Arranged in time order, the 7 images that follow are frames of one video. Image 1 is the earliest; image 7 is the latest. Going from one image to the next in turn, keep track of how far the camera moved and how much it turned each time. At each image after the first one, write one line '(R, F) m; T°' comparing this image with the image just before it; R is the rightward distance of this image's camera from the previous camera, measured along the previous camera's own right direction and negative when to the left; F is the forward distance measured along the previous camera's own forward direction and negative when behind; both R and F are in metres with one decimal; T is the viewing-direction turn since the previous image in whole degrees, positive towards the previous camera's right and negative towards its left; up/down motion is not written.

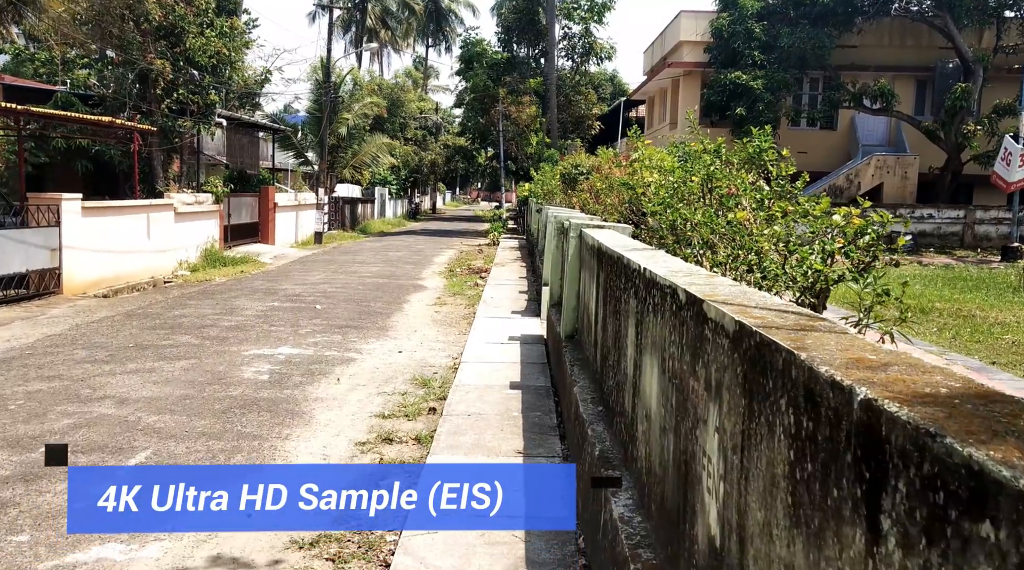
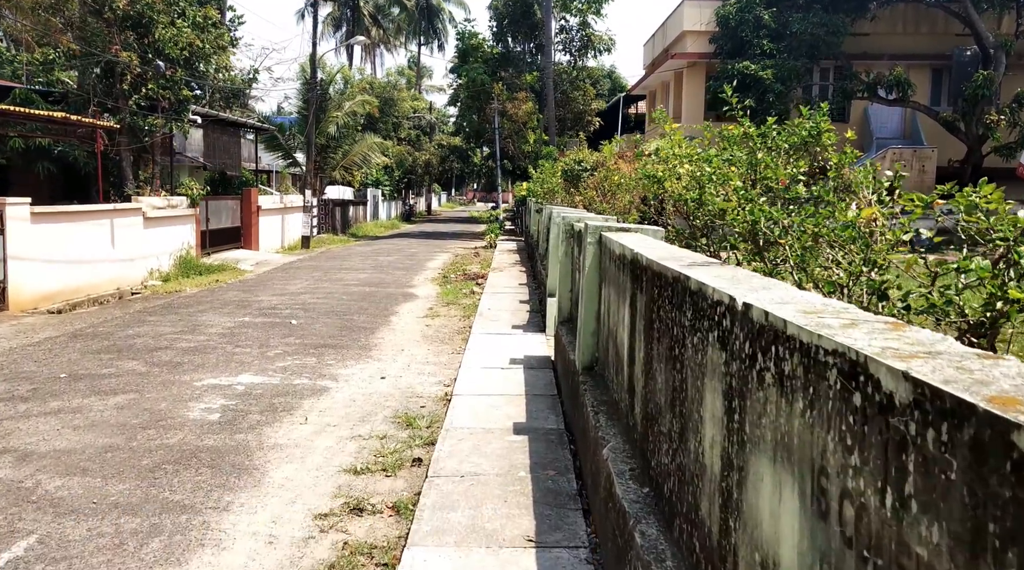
(0.0, +1.4) m; 0°
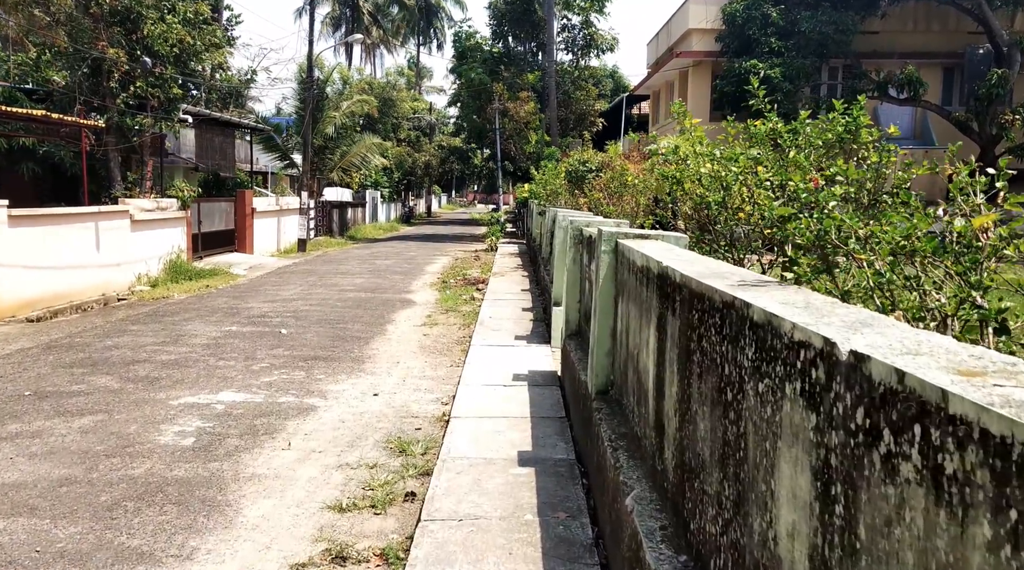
(0.0, +0.6) m; 0°
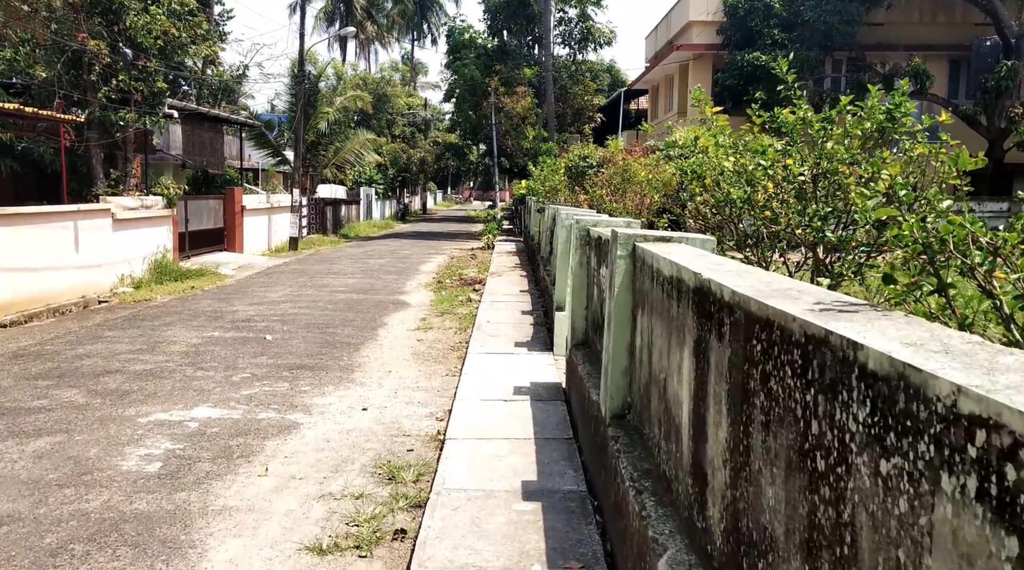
(0.0, +0.6) m; 0°
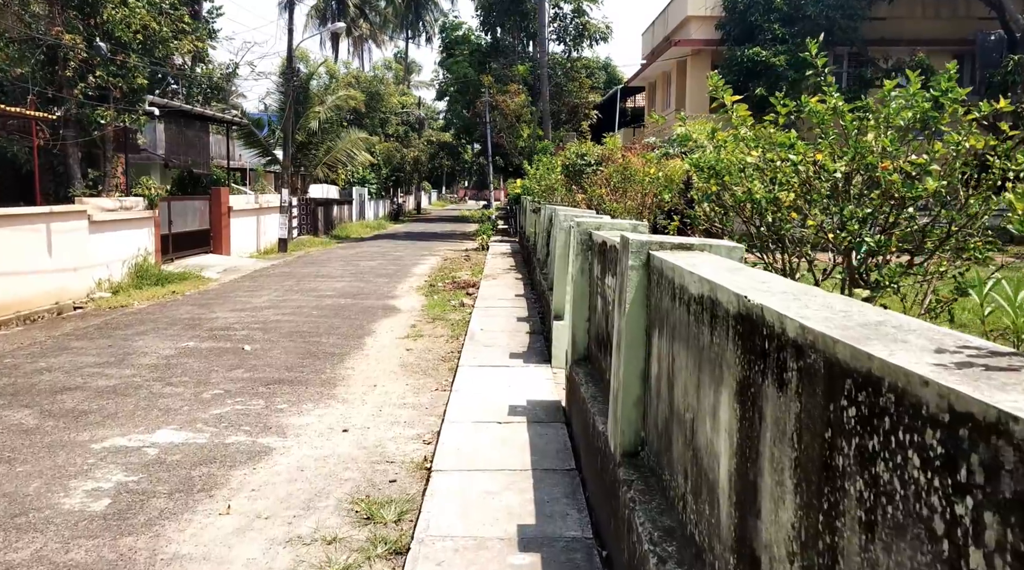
(0.0, +0.6) m; 0°
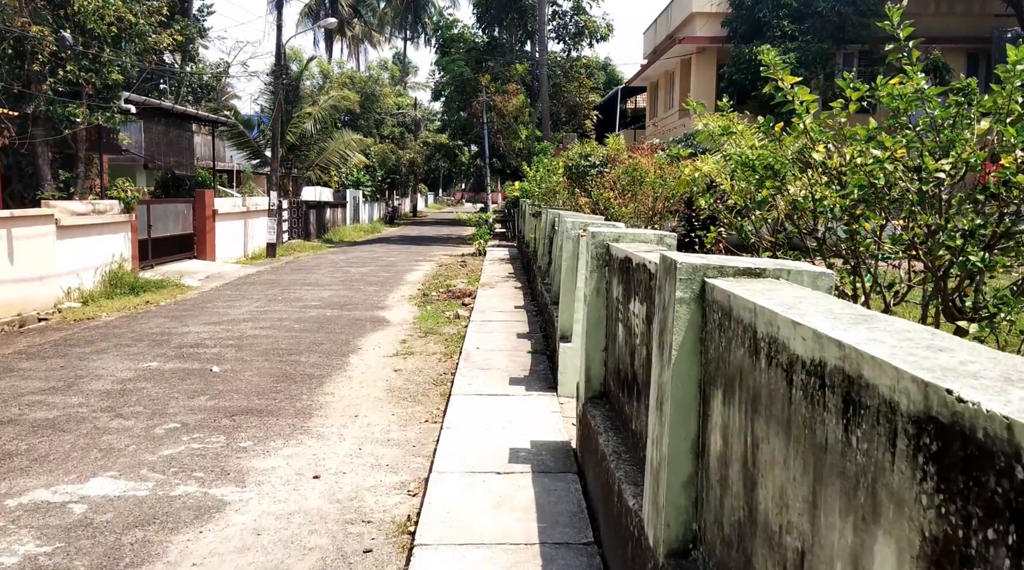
(0.0, +1.0) m; 0°
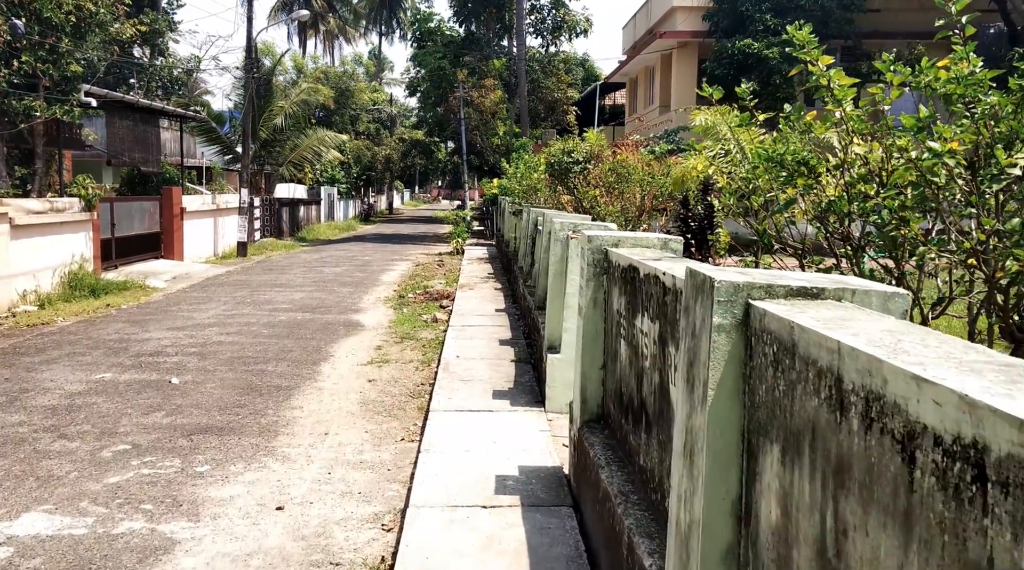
(0.0, +0.5) m; +1°
